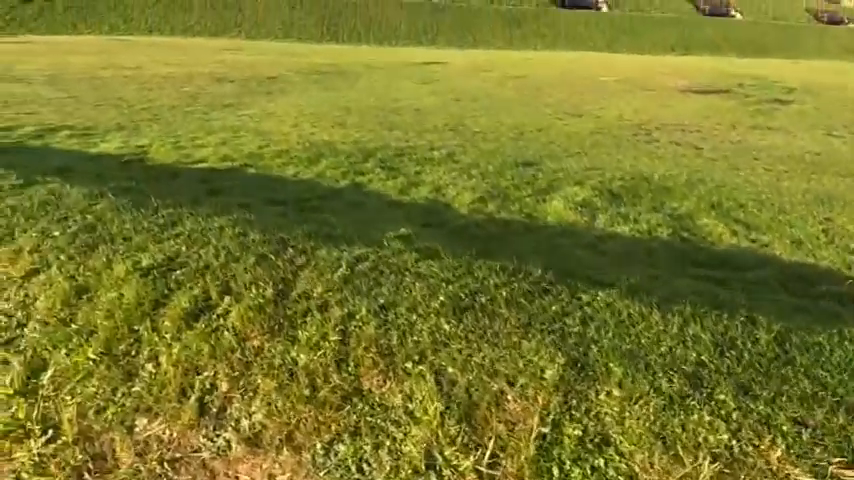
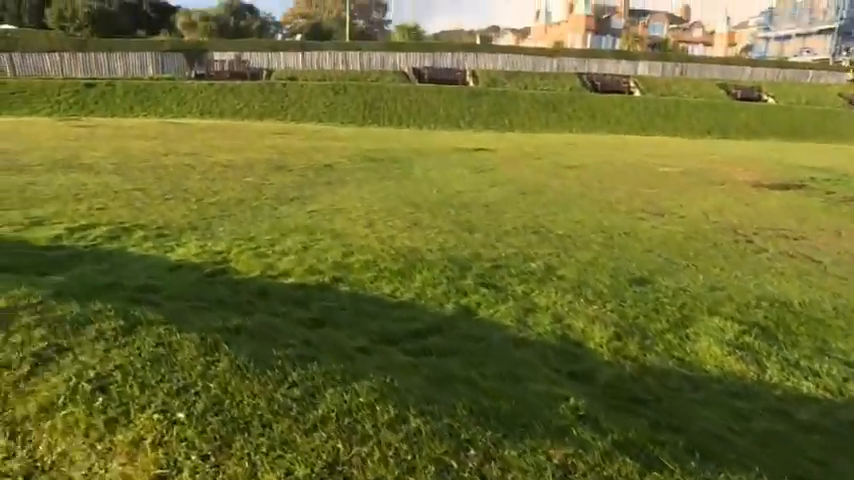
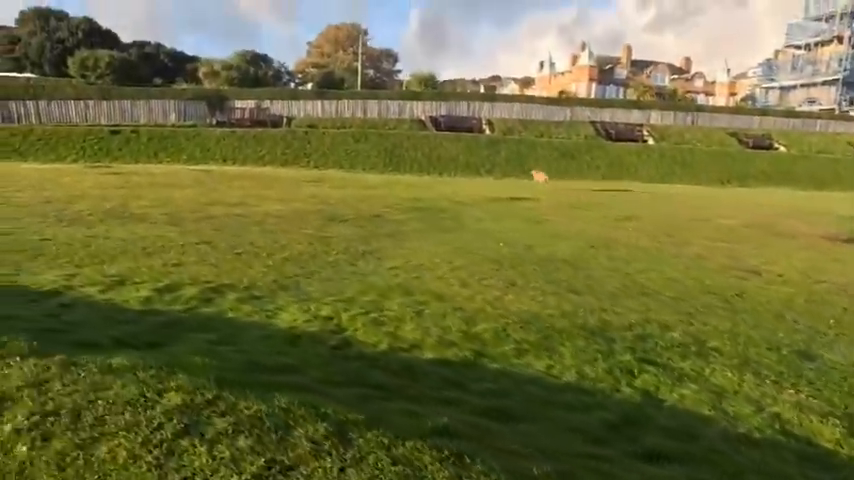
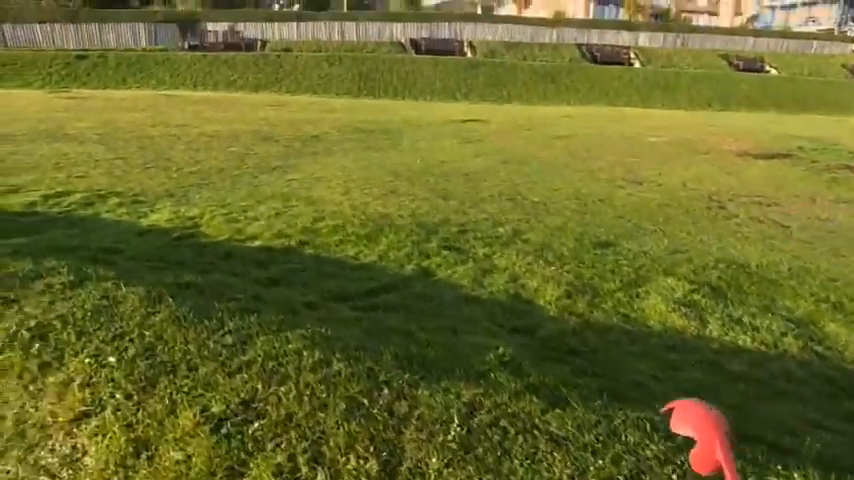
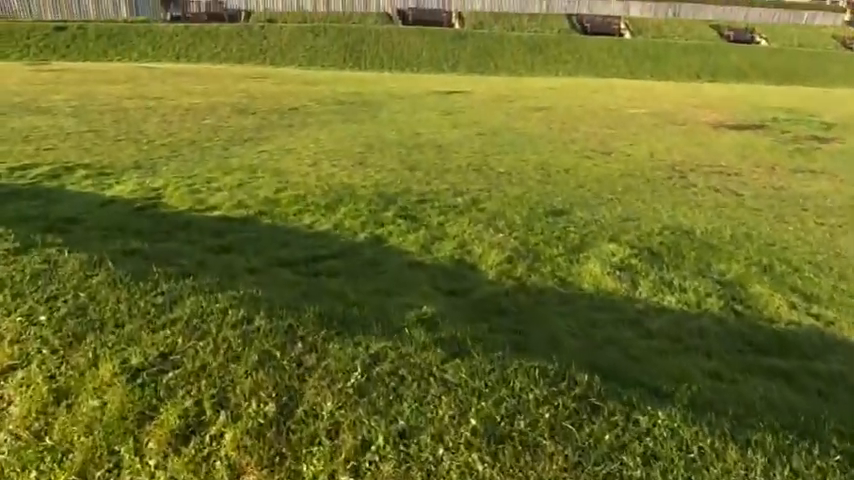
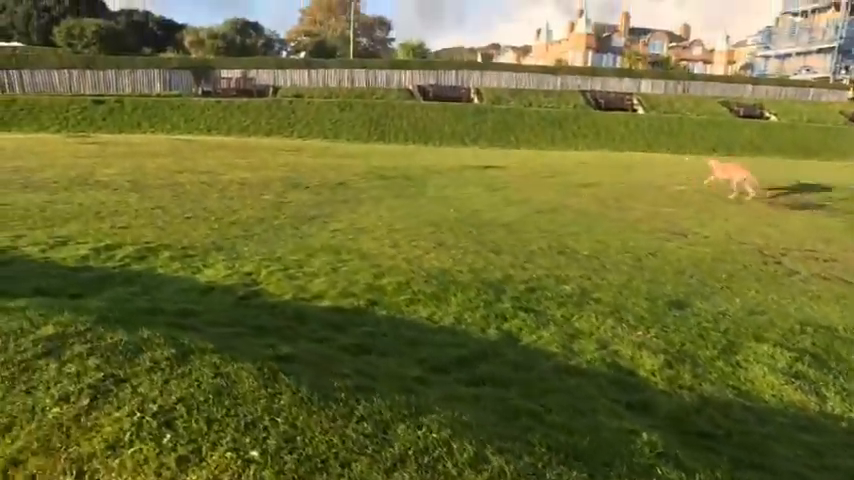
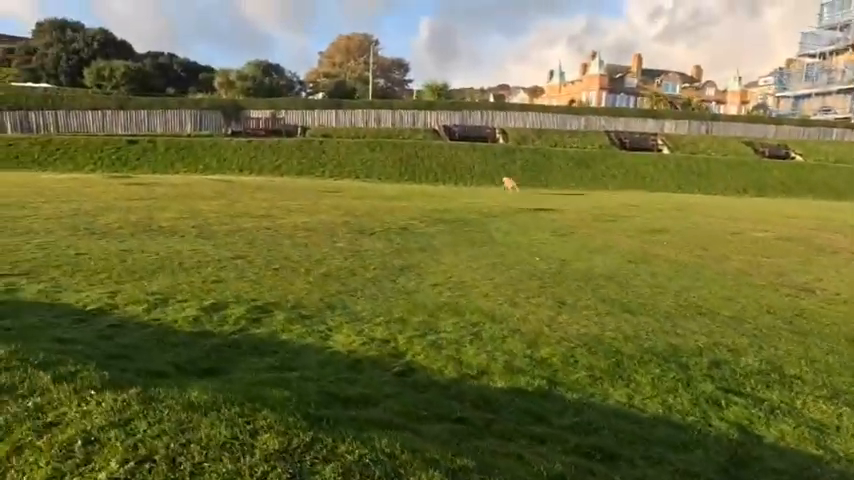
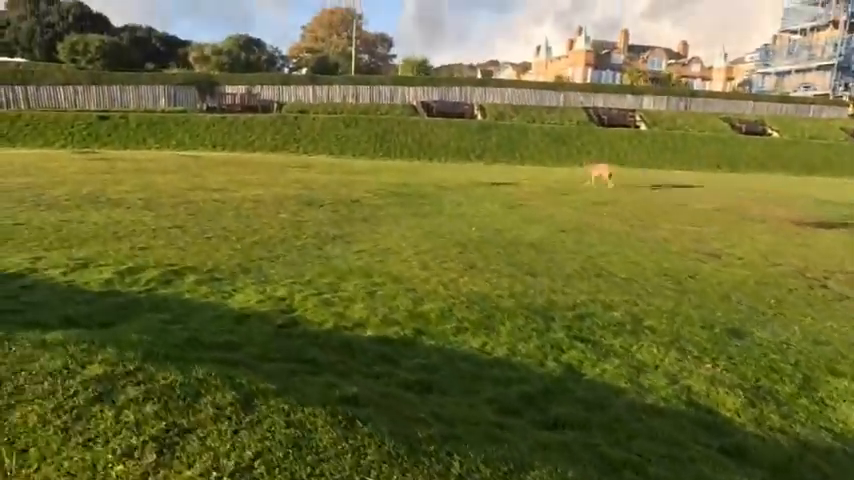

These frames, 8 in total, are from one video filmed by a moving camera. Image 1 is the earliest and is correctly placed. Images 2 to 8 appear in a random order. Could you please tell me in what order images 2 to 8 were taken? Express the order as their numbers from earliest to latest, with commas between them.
5, 4, 2, 6, 8, 3, 7
